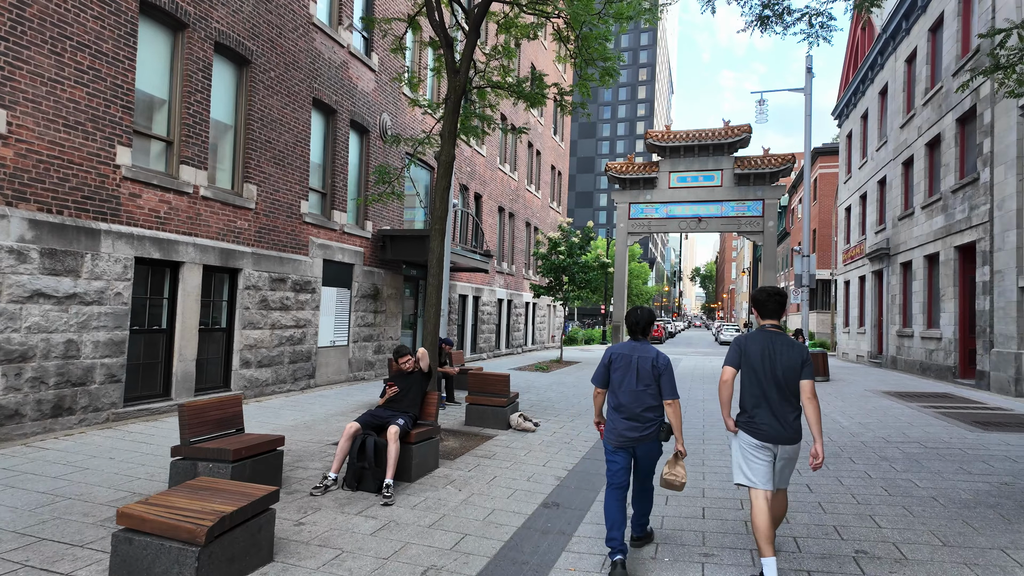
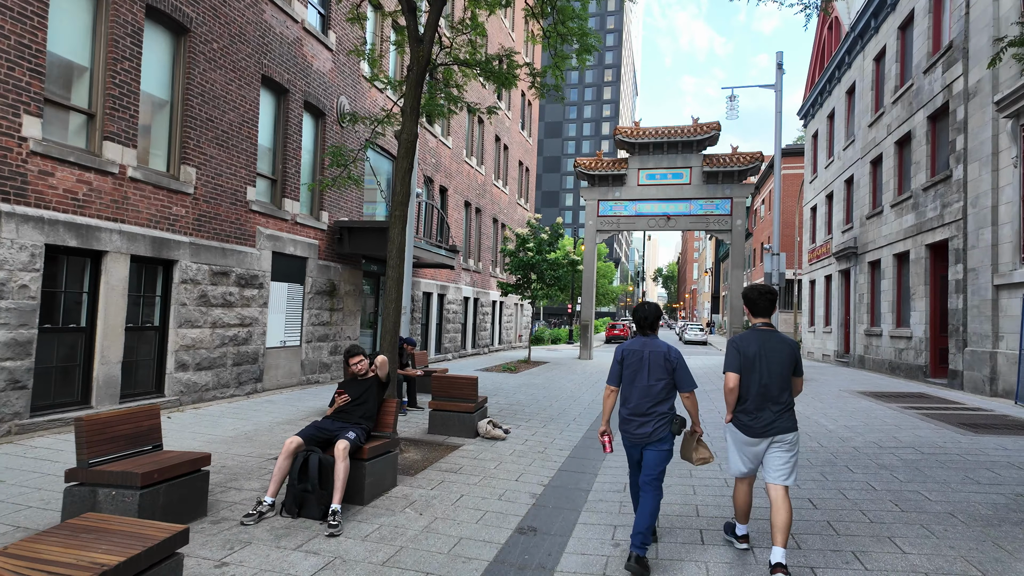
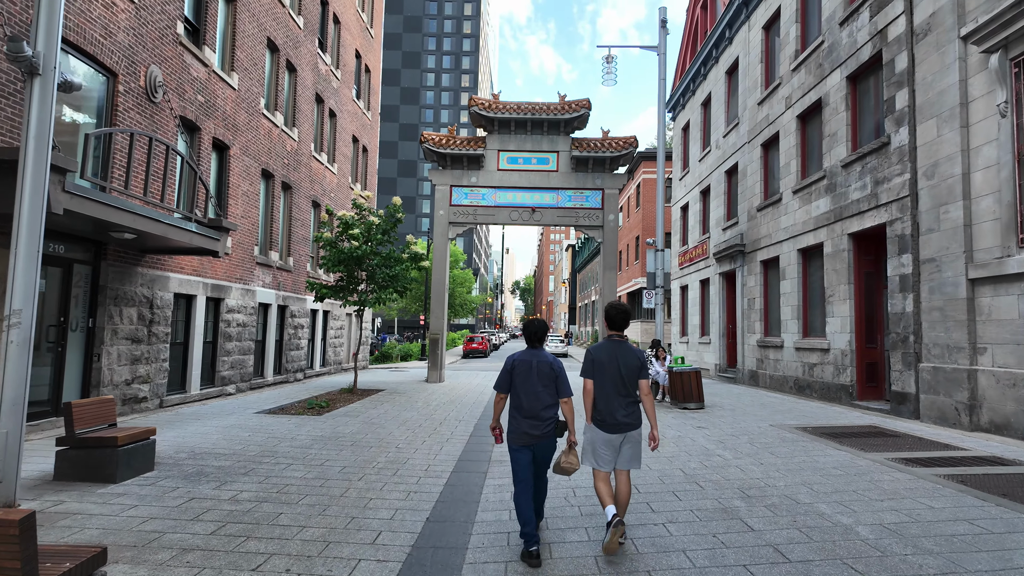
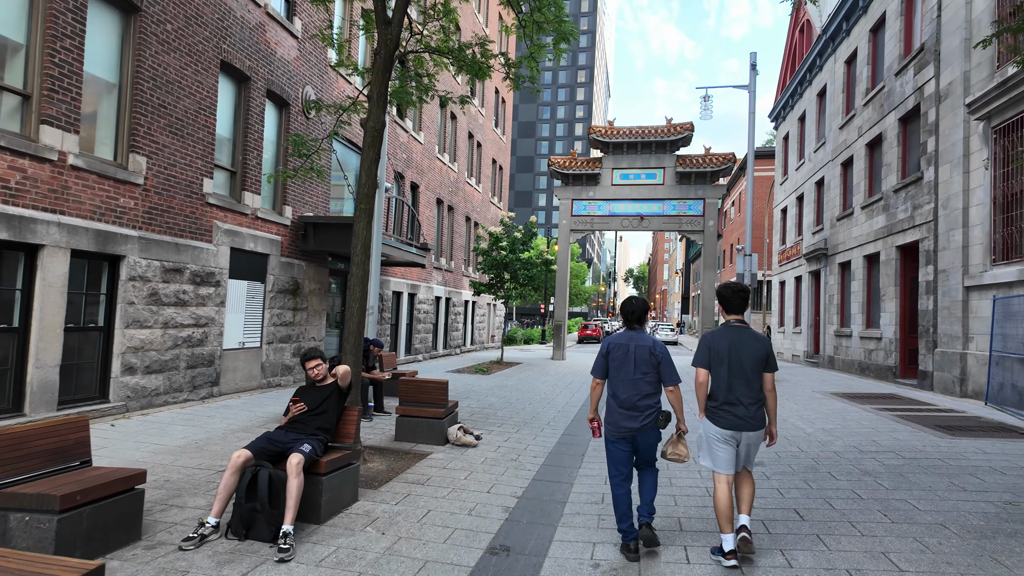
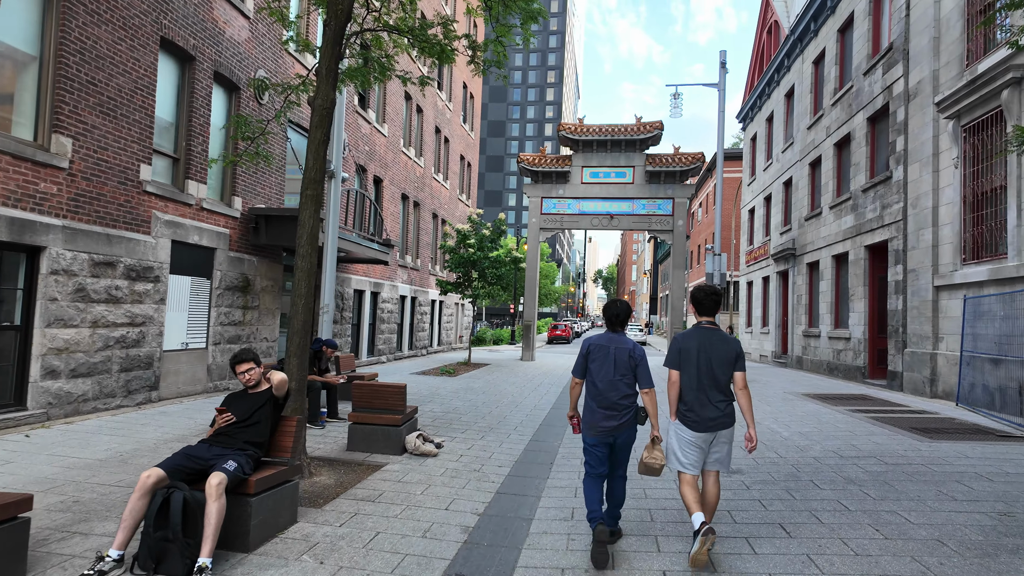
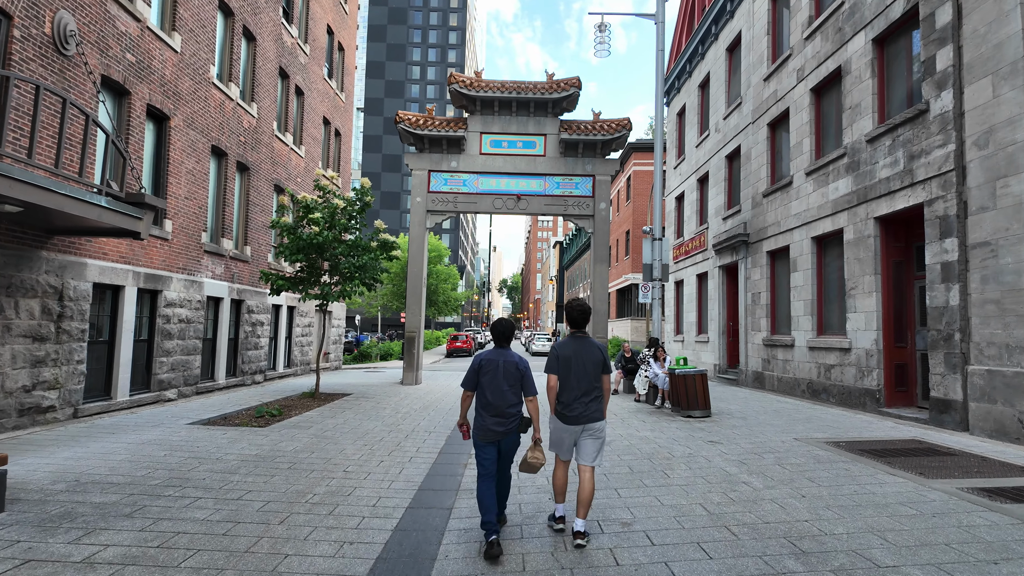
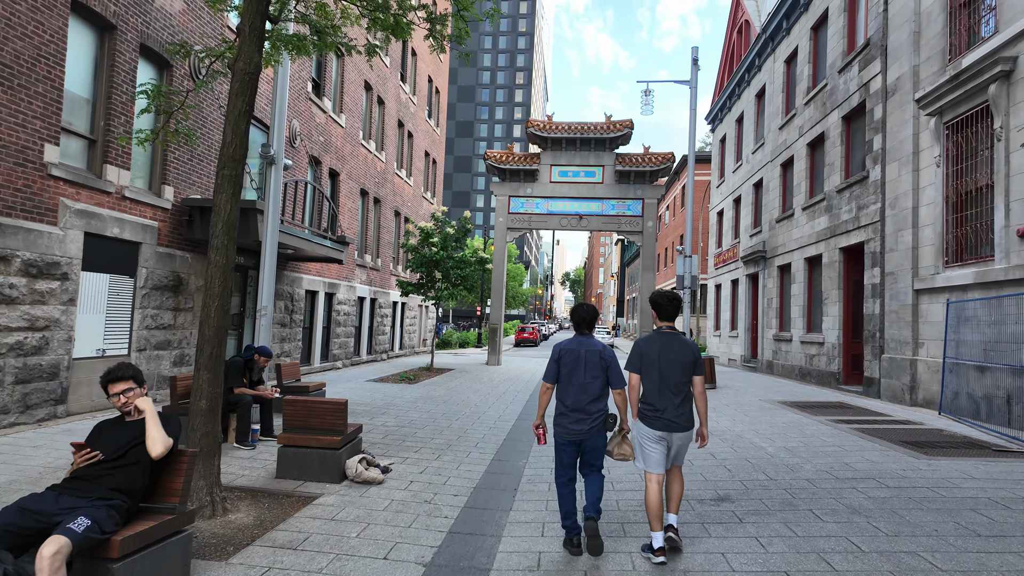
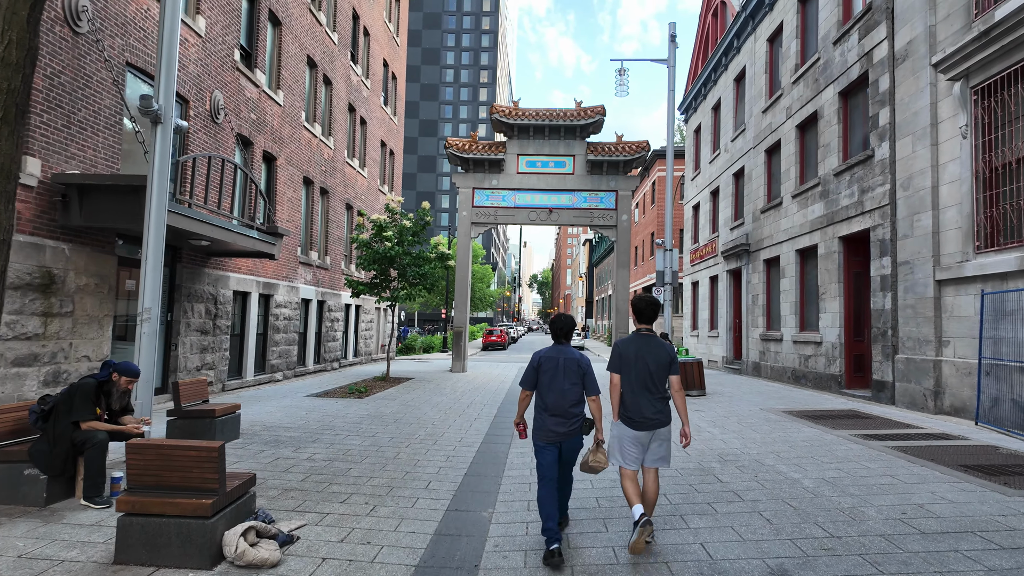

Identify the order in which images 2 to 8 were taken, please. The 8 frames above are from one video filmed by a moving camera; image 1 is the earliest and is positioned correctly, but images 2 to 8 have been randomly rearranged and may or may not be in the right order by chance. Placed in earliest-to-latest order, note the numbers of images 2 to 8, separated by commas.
2, 4, 5, 7, 8, 3, 6
